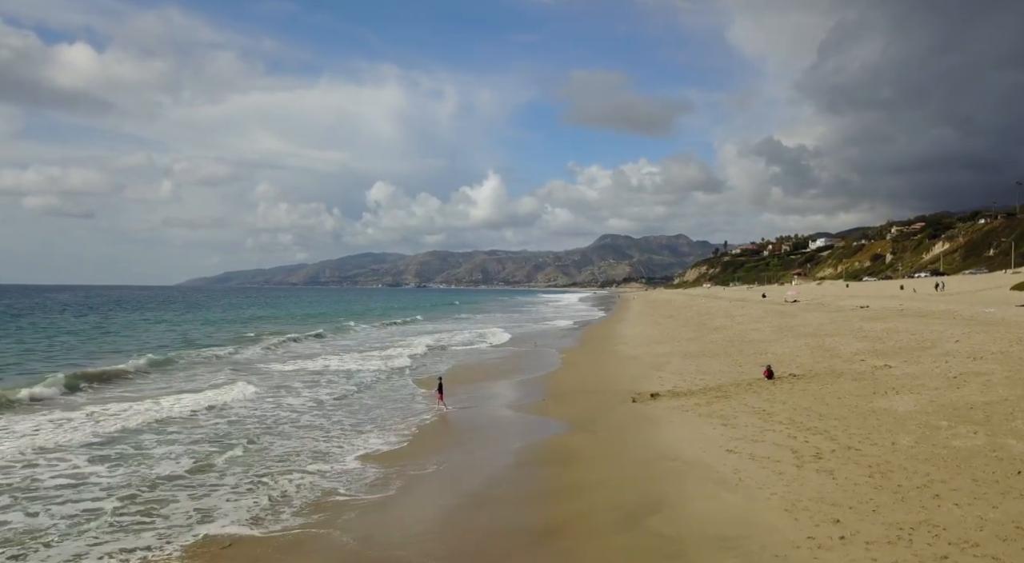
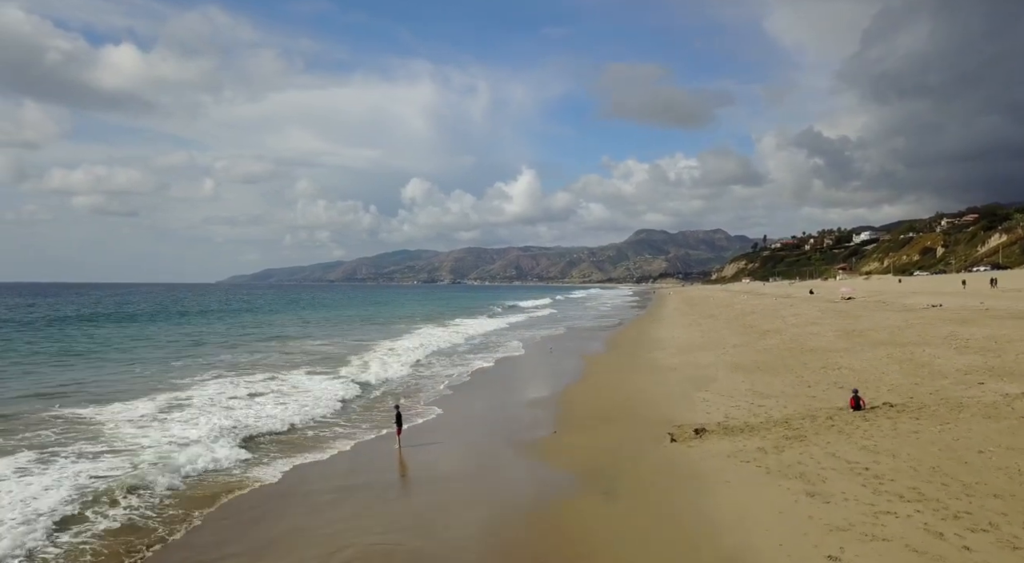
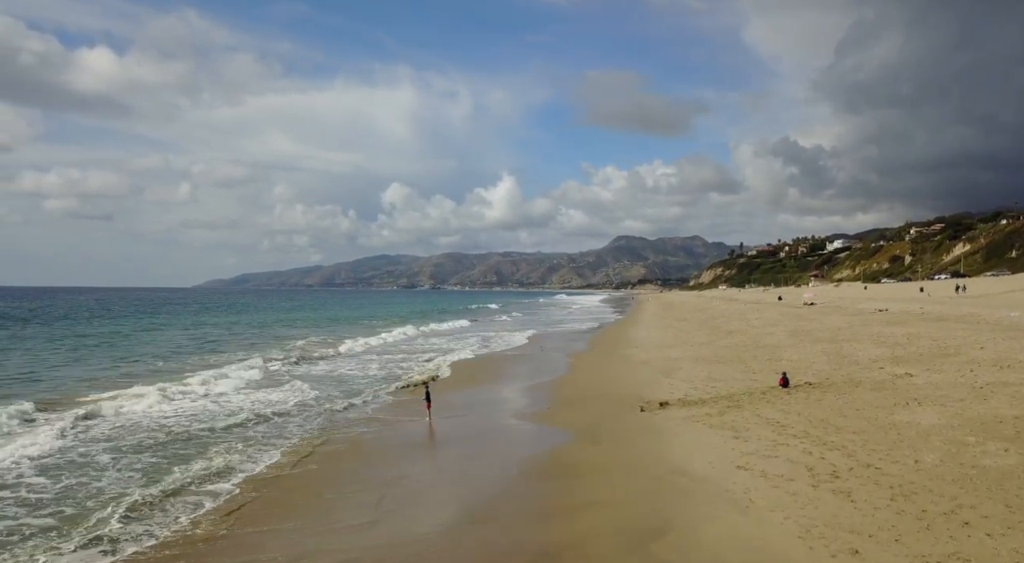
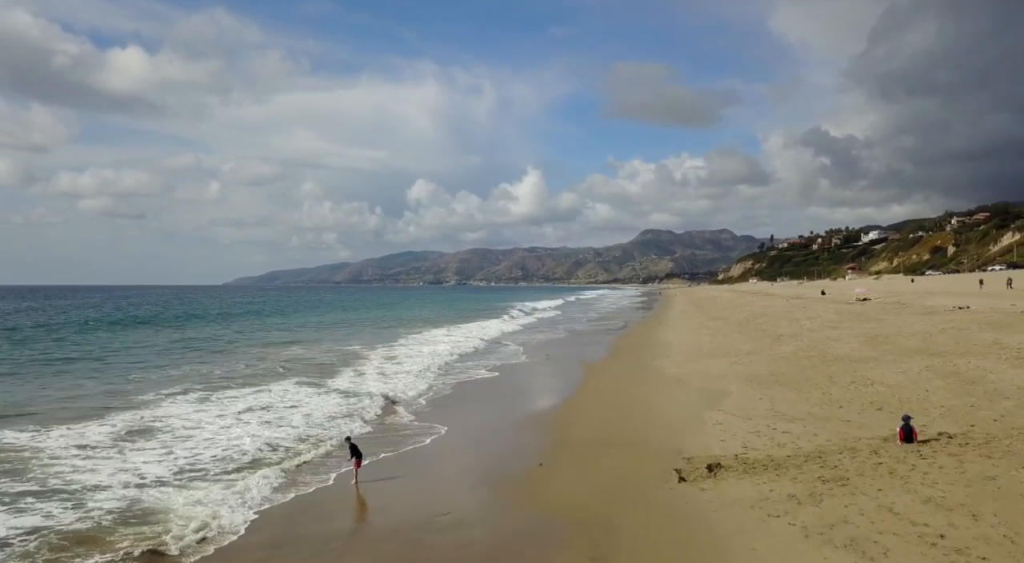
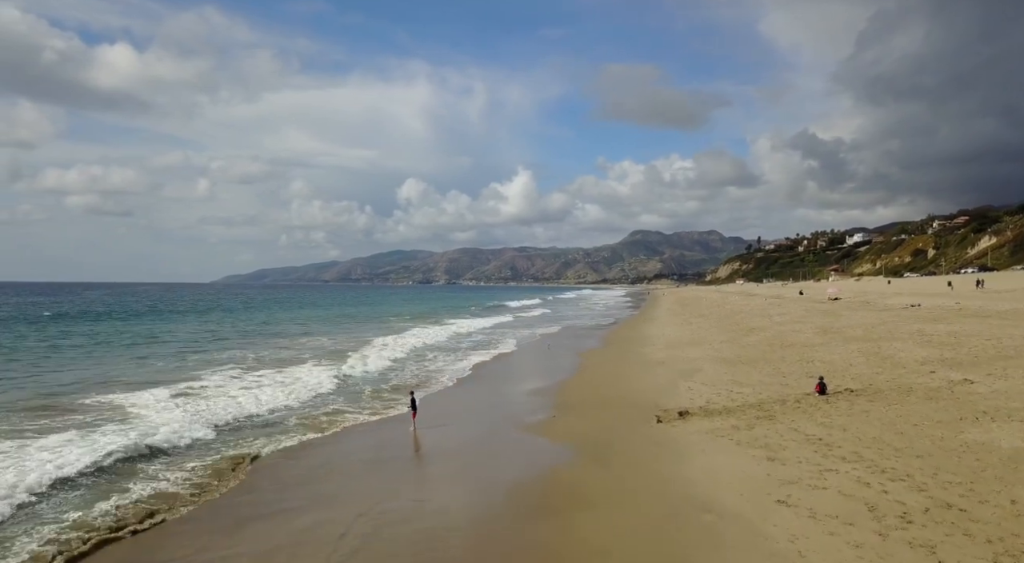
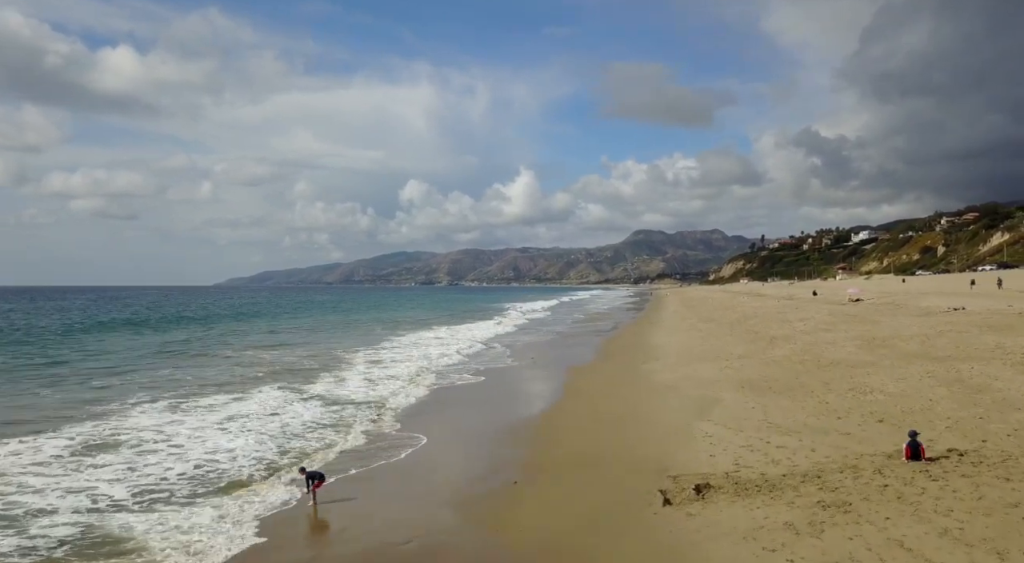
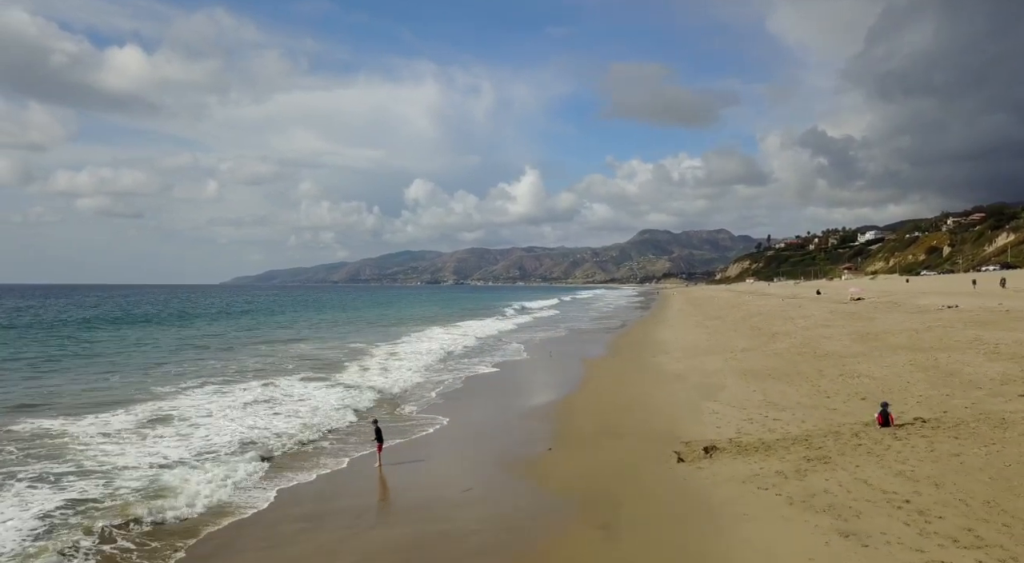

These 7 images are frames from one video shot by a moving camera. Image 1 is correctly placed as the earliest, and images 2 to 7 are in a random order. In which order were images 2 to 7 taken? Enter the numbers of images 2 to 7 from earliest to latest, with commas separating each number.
3, 5, 2, 7, 4, 6
